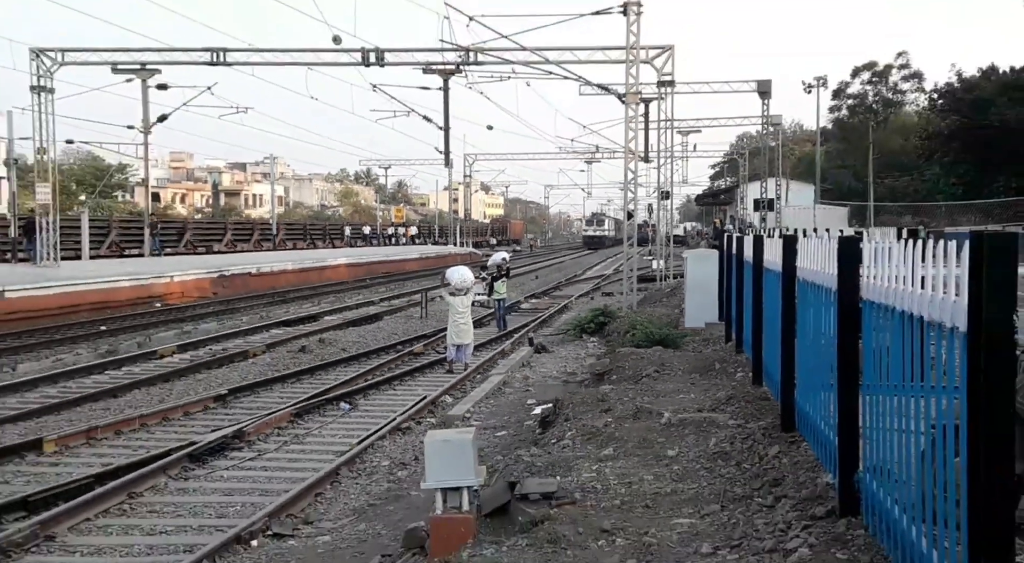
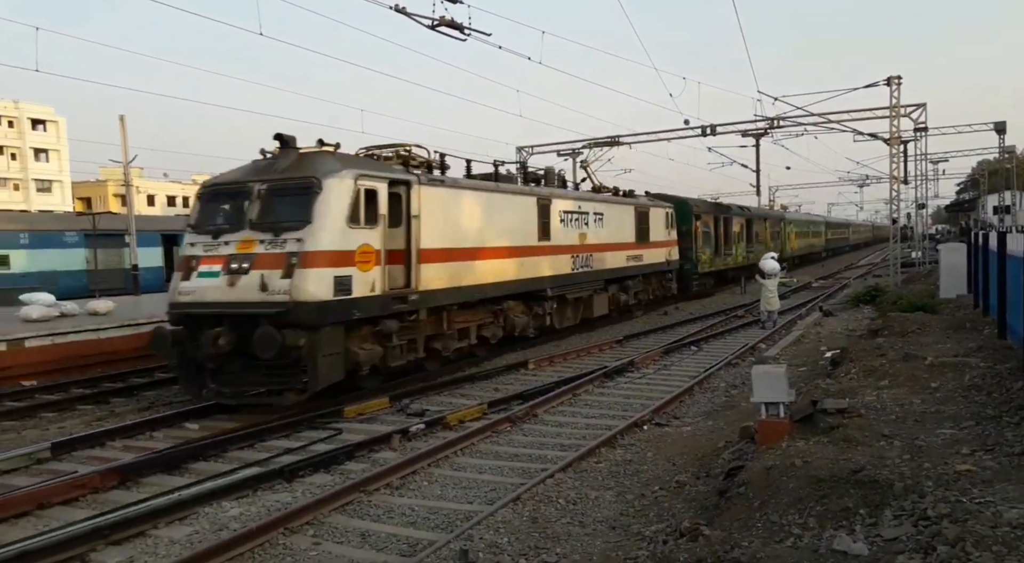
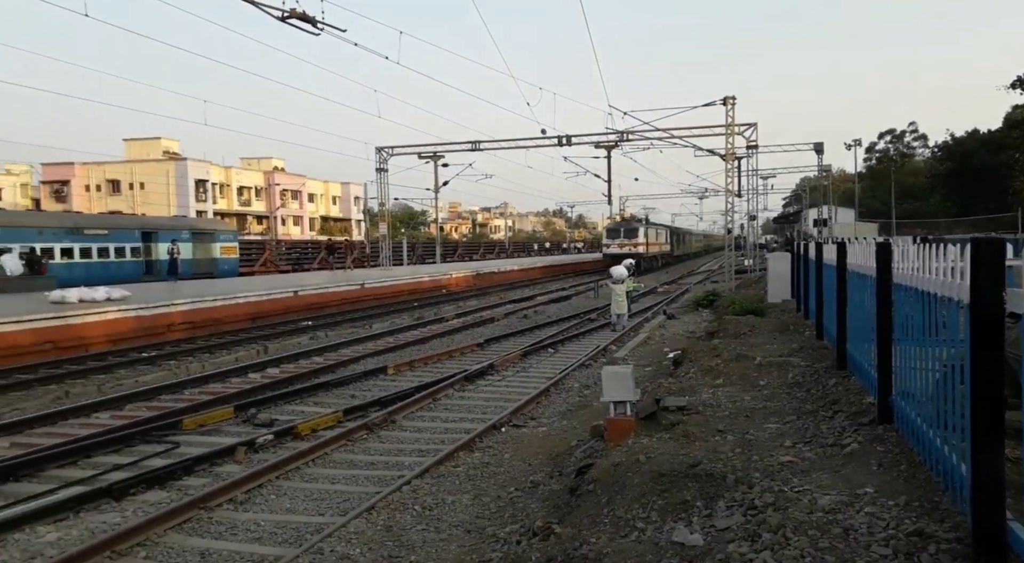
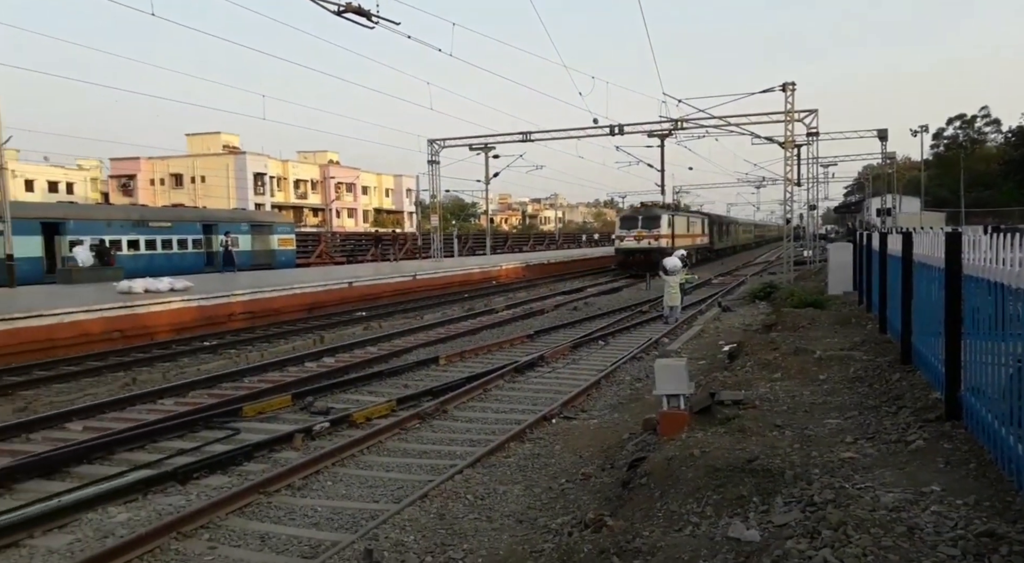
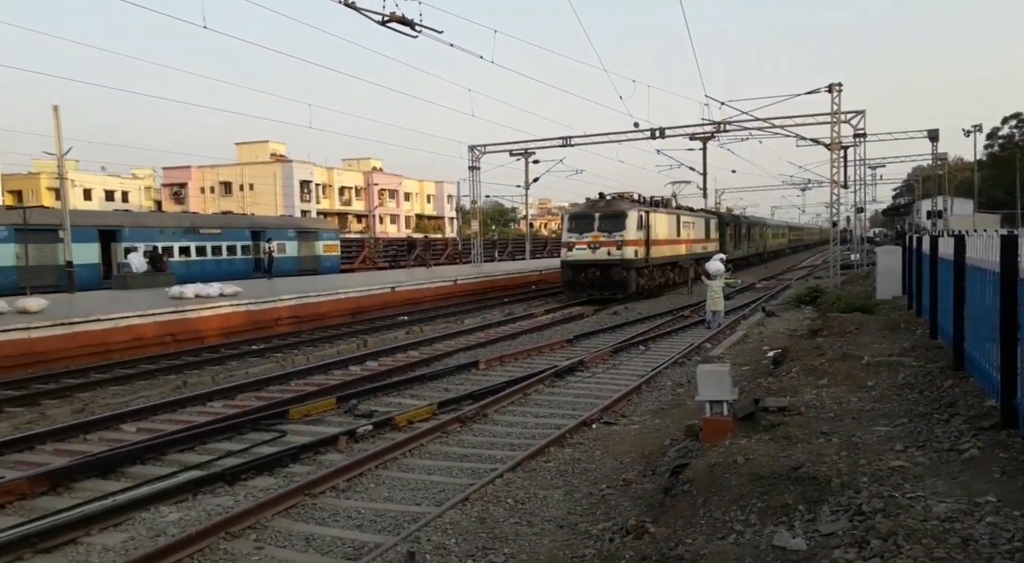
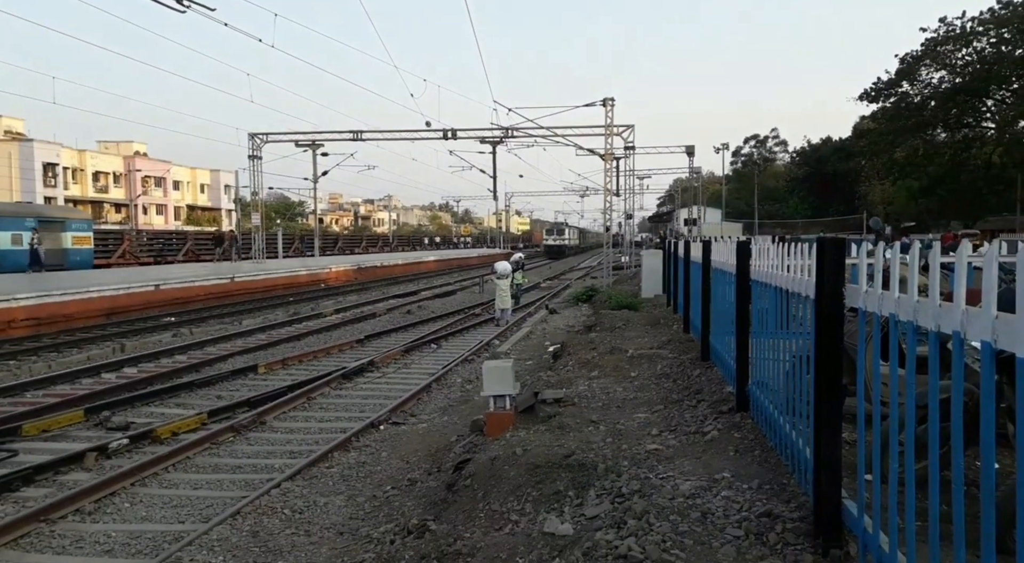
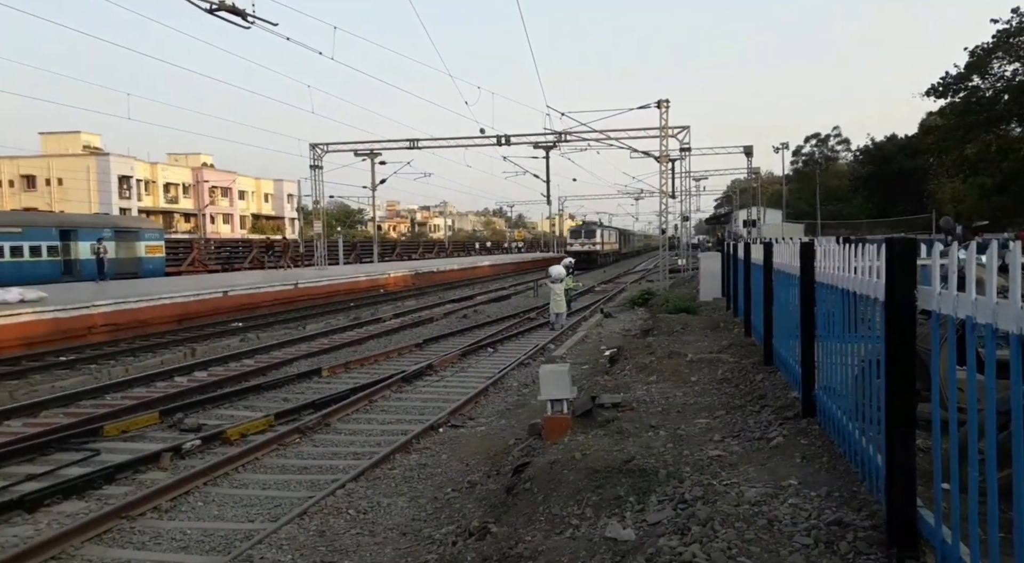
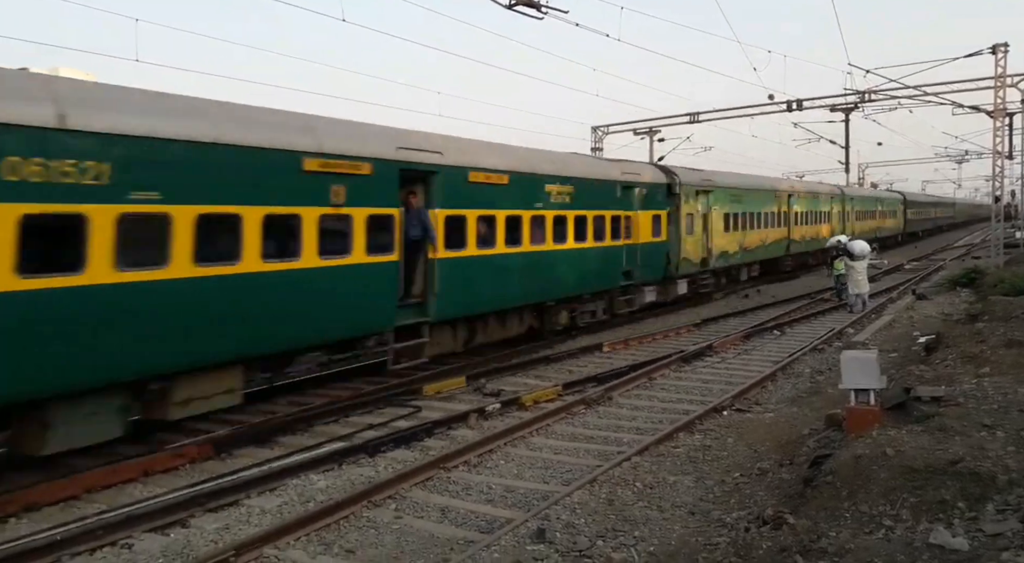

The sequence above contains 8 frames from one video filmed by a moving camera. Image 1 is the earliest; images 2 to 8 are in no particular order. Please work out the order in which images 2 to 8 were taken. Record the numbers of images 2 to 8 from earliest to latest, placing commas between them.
6, 7, 3, 4, 5, 2, 8
